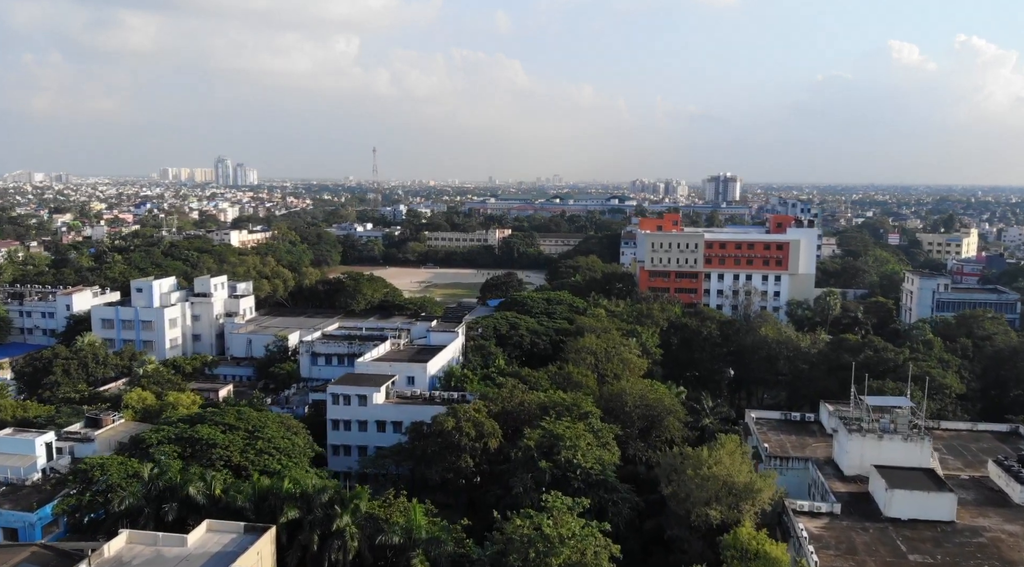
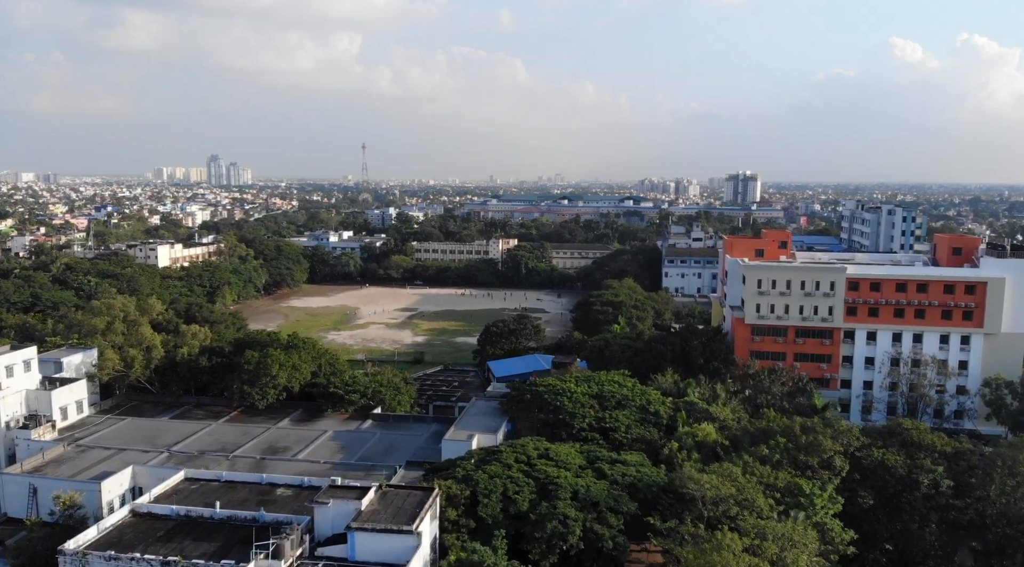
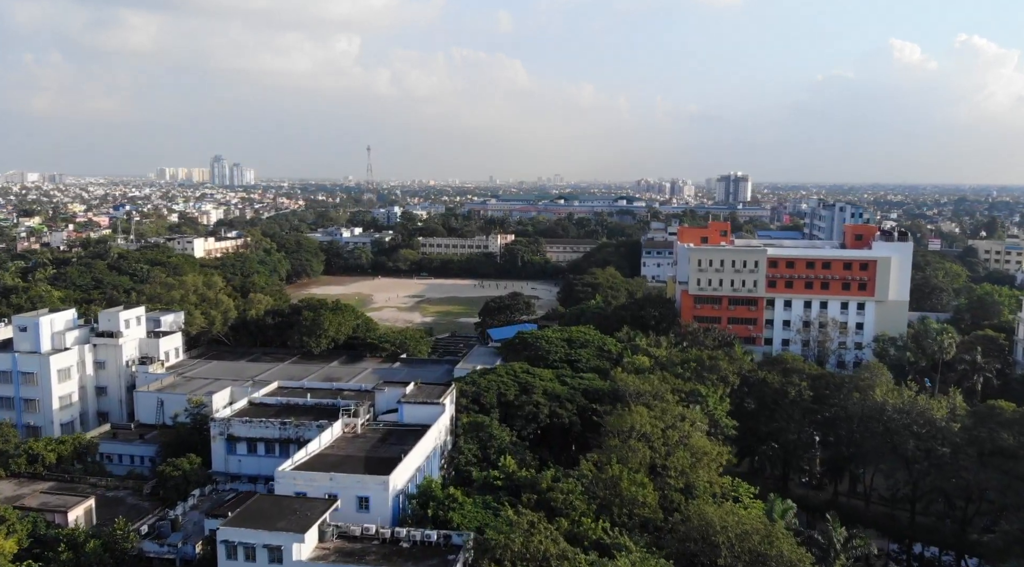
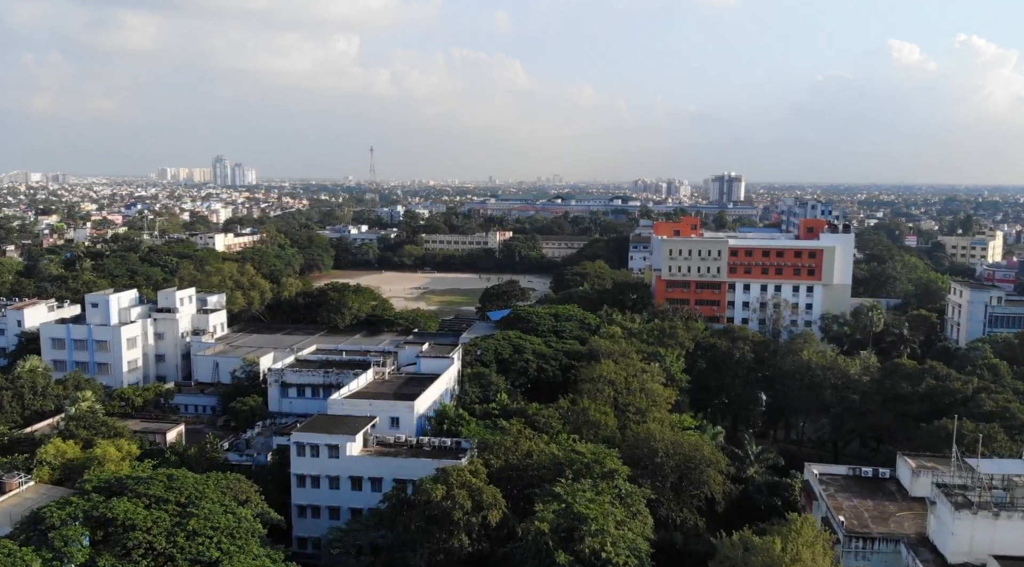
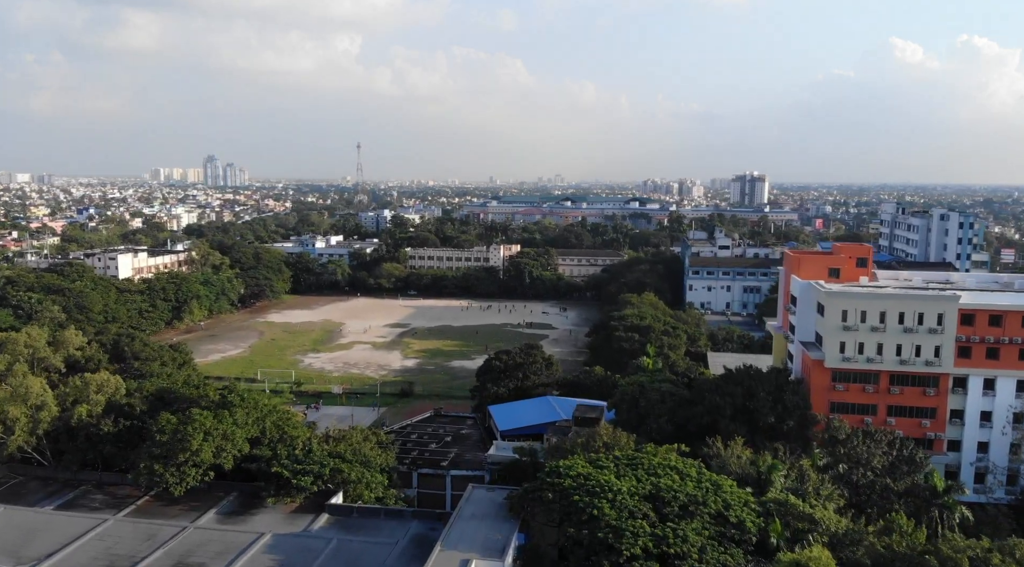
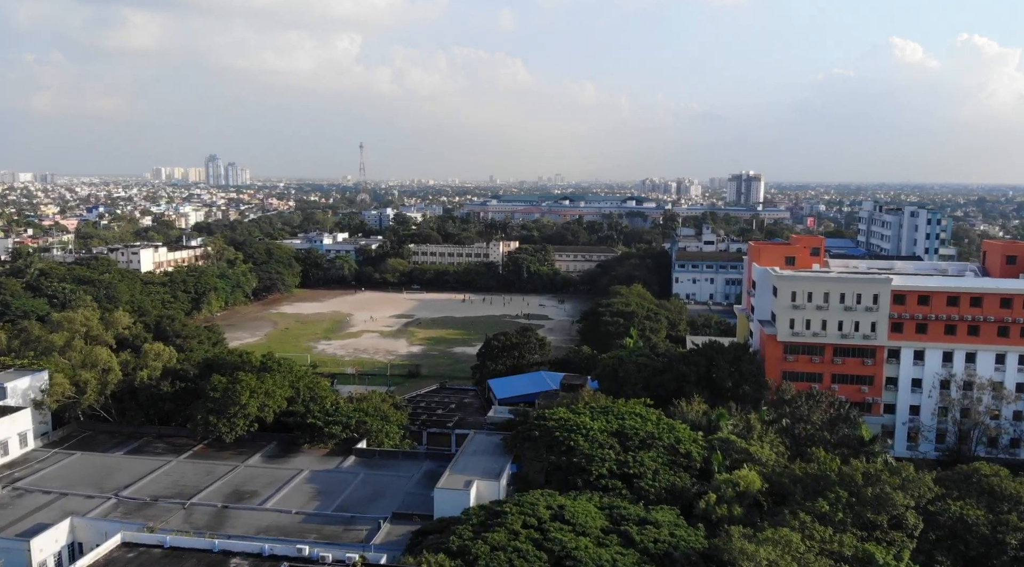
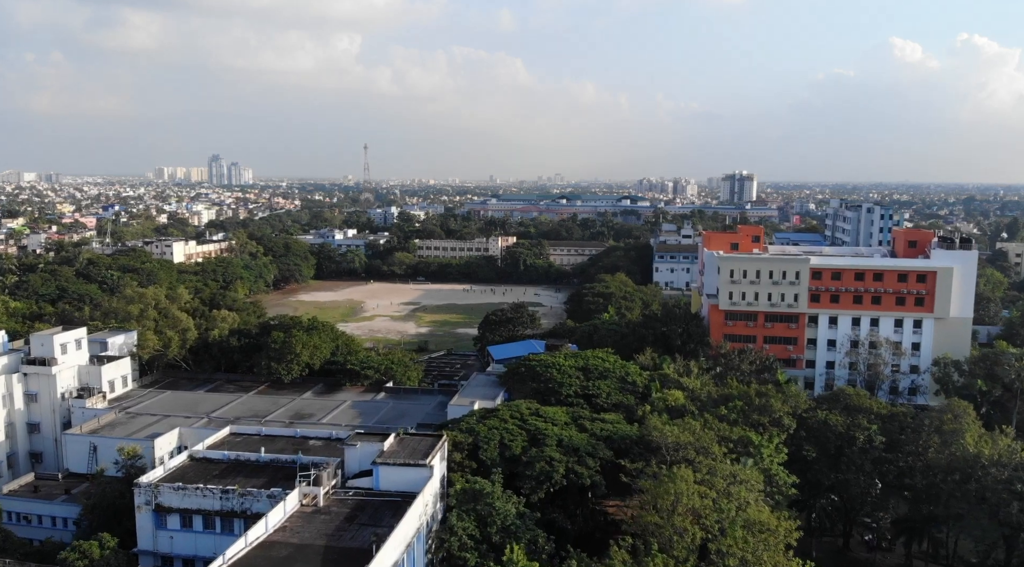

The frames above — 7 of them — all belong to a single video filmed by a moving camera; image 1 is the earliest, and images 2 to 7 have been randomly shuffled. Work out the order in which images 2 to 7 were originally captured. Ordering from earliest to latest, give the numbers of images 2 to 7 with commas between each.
4, 3, 7, 2, 6, 5
